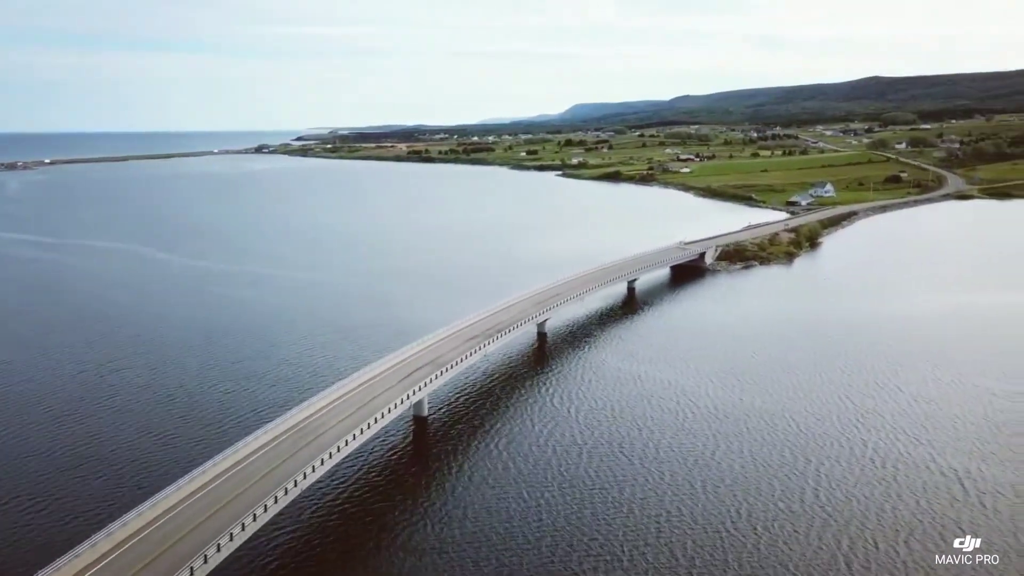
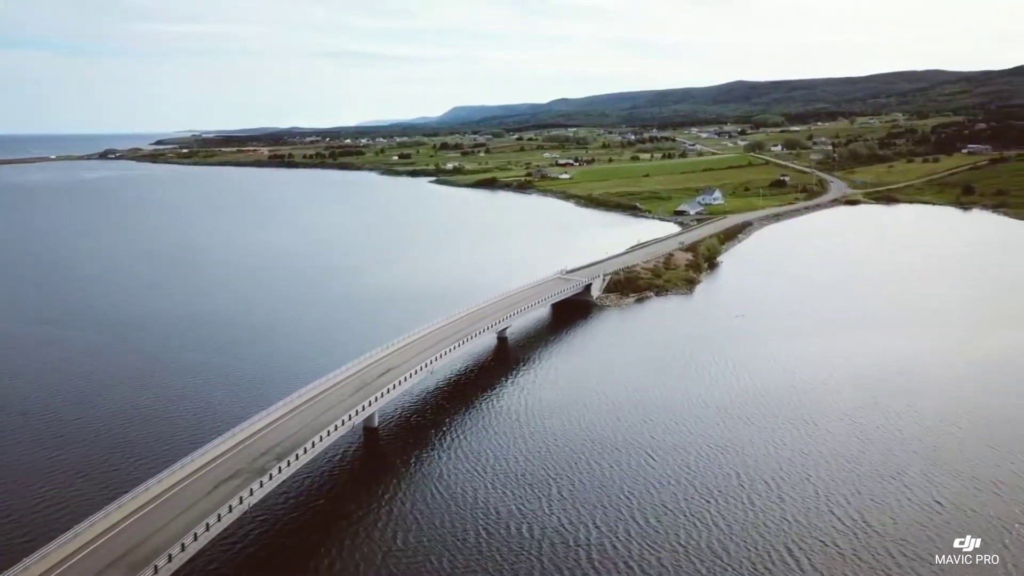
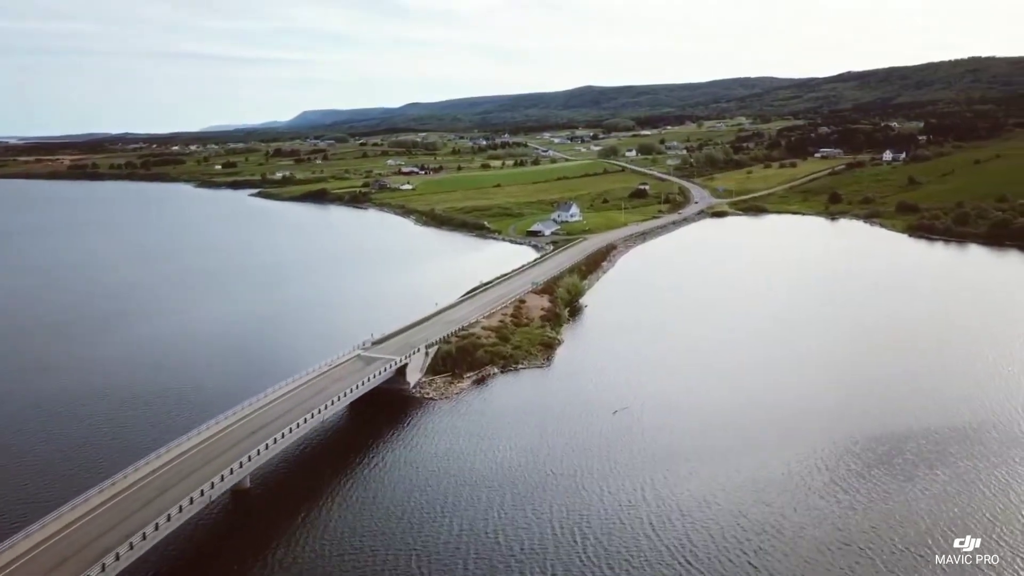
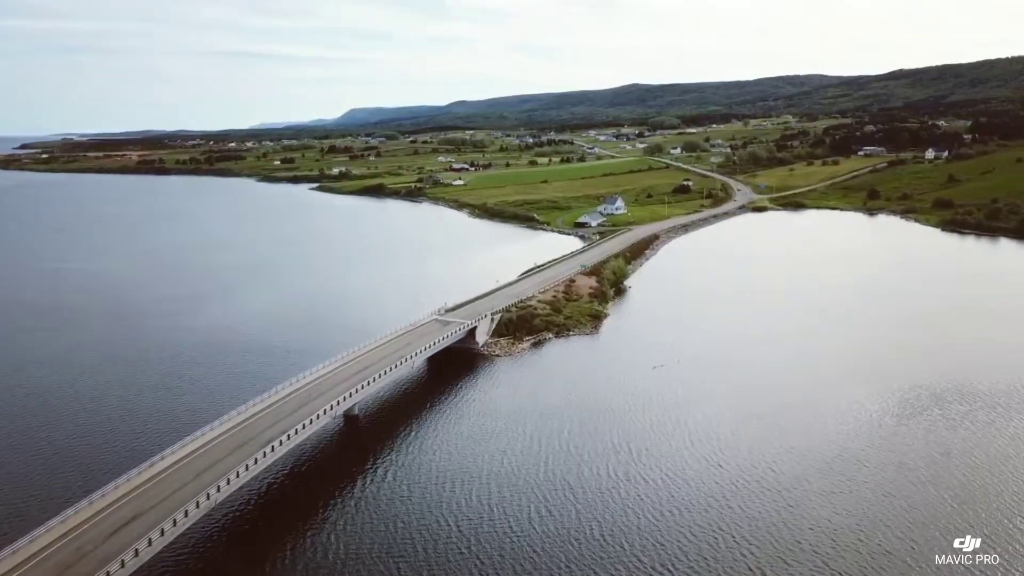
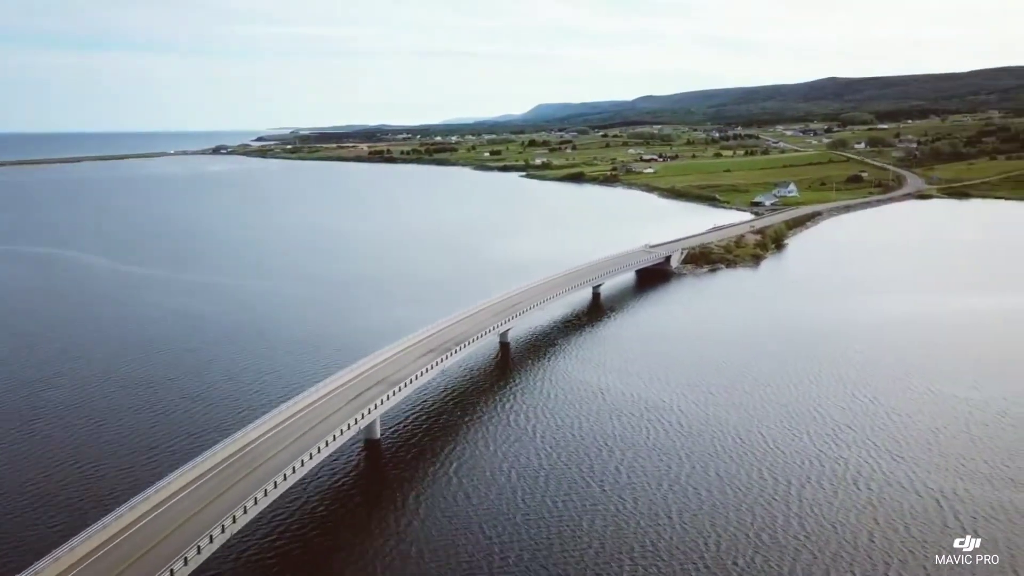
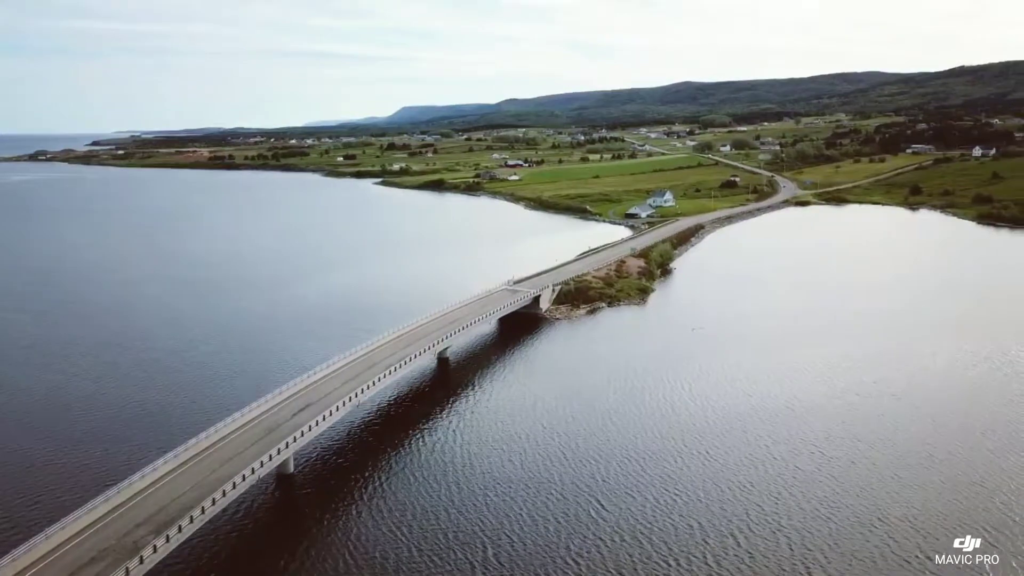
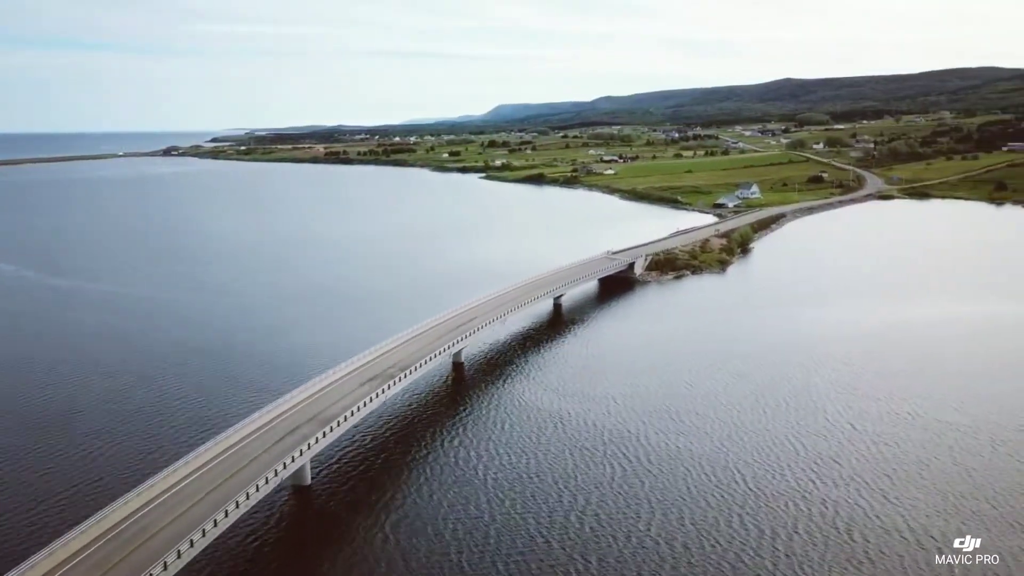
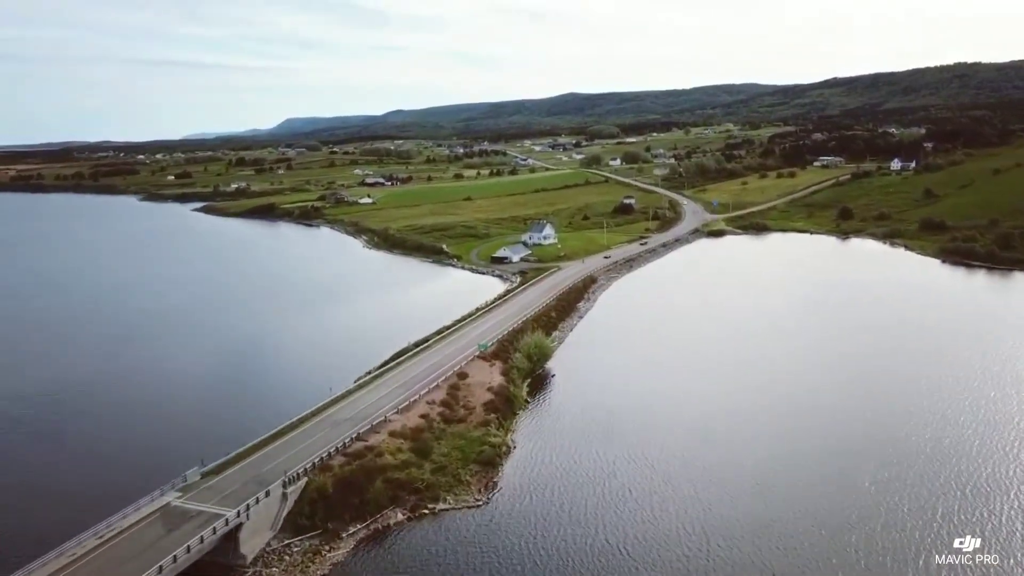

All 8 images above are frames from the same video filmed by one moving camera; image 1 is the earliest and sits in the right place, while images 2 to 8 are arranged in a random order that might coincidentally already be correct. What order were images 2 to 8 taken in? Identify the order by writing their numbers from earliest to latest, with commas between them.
5, 7, 2, 6, 4, 3, 8
